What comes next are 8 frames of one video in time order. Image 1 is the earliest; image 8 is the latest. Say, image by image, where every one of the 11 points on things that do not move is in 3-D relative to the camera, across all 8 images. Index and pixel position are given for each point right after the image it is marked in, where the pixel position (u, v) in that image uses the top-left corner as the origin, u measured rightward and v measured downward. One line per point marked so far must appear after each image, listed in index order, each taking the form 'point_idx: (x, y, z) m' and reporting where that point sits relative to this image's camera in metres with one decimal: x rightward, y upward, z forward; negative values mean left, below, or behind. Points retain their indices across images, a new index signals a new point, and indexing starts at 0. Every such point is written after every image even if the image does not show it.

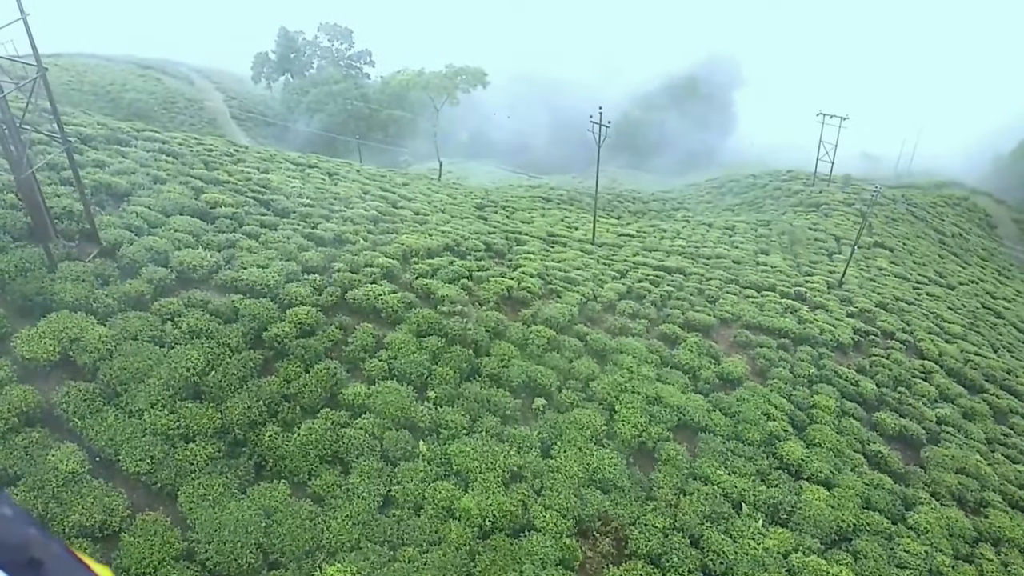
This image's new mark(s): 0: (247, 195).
0: (-6.8, +2.3, +21.0) m
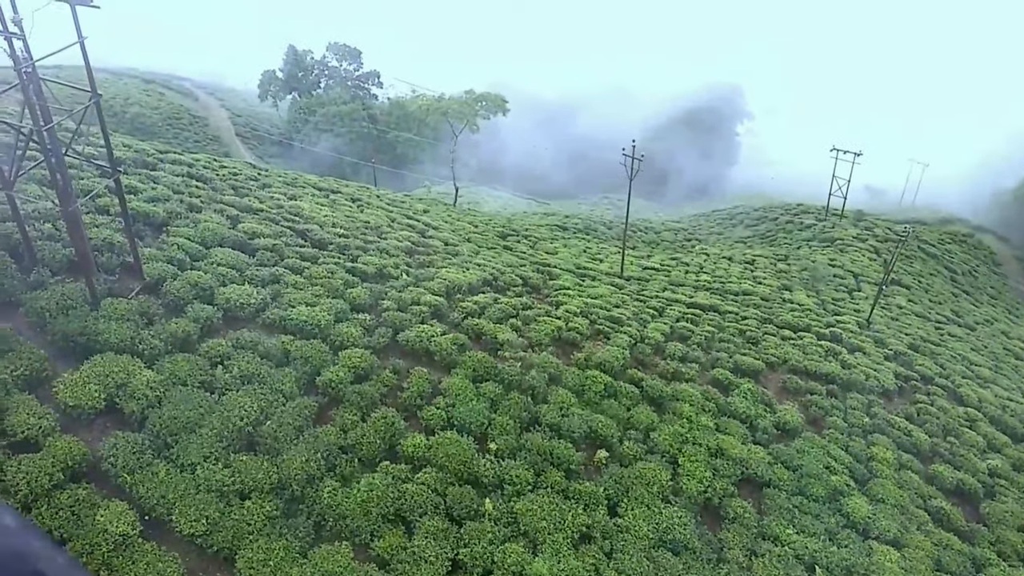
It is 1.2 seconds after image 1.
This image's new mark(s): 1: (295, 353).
0: (-5.7, +1.4, +20.2) m
1: (-3.9, -1.2, +13.9) m
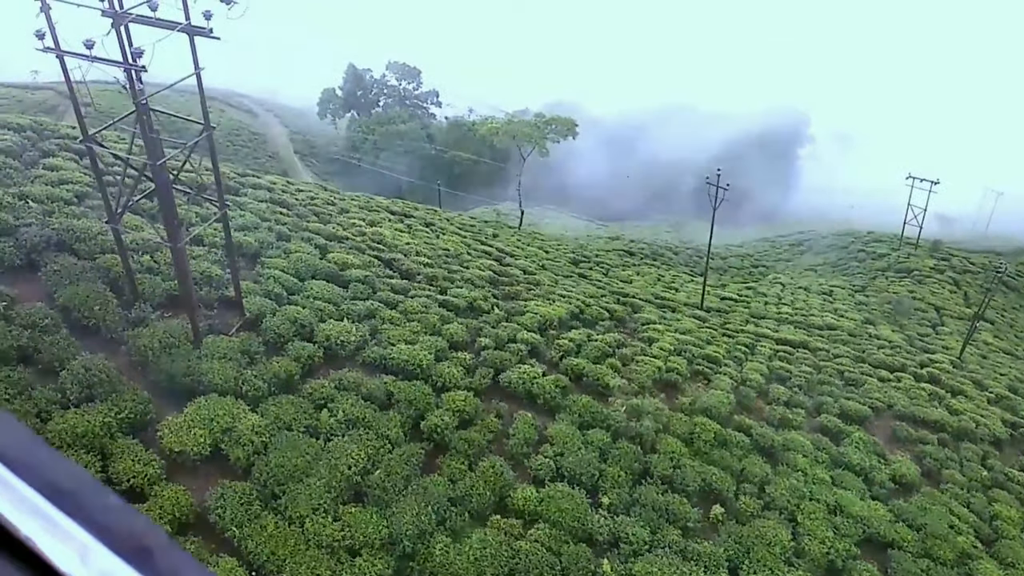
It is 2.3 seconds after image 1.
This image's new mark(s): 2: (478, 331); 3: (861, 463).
0: (-3.4, +0.7, +19.7) m
1: (-1.9, -1.9, +13.3) m
2: (-0.7, -0.9, +16.4) m
3: (+7.3, -3.6, +15.9) m
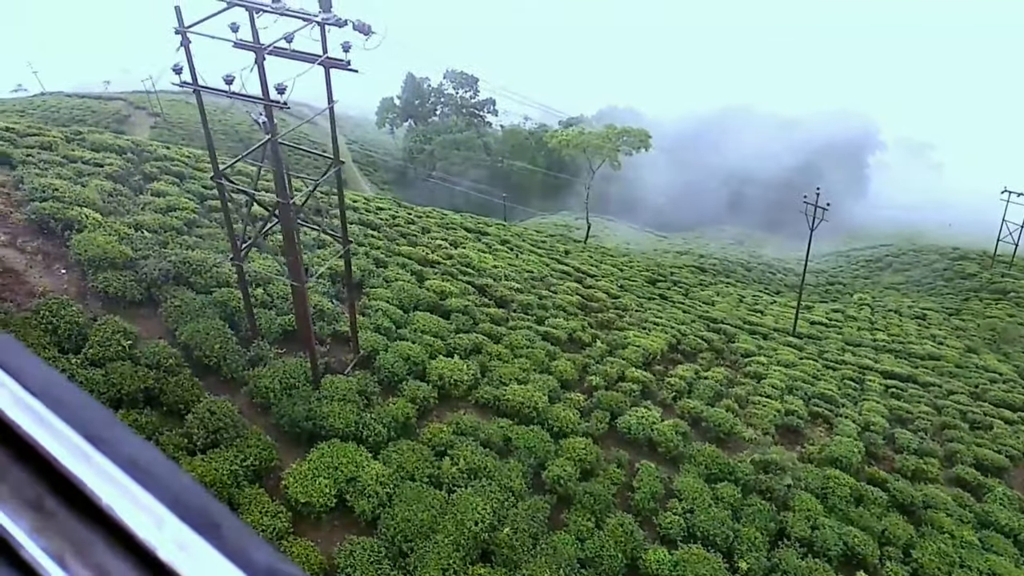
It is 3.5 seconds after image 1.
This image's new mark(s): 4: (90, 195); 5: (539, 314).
0: (-1.0, 0.0, +19.0) m
1: (+0.1, -2.5, +12.5) m
2: (+1.5, -1.6, +15.6) m
3: (+9.4, -4.5, +14.7) m
4: (-7.8, +1.7, +14.3) m
5: (+0.7, -0.6, +18.8) m
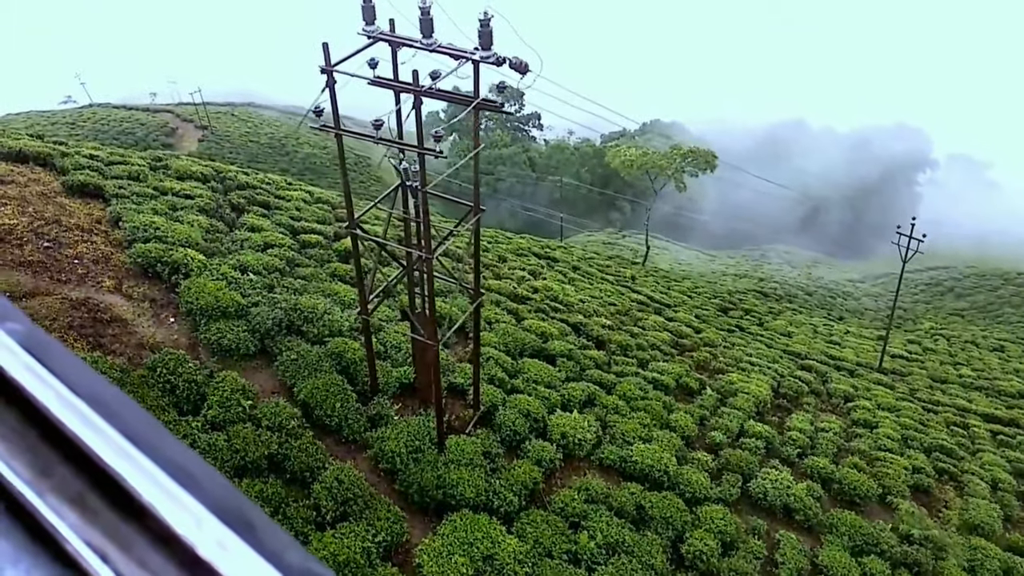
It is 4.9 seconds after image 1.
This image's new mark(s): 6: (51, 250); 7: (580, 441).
0: (+1.3, -0.9, +18.1) m
1: (+2.1, -3.4, +11.6) m
2: (+3.7, -2.5, +14.6) m
3: (+11.5, -5.5, +13.4) m
4: (-5.7, +1.0, +13.7) m
5: (+2.9, -1.6, +17.9) m
6: (-7.3, +0.6, +12.2) m
7: (+1.1, -2.5, +12.5) m
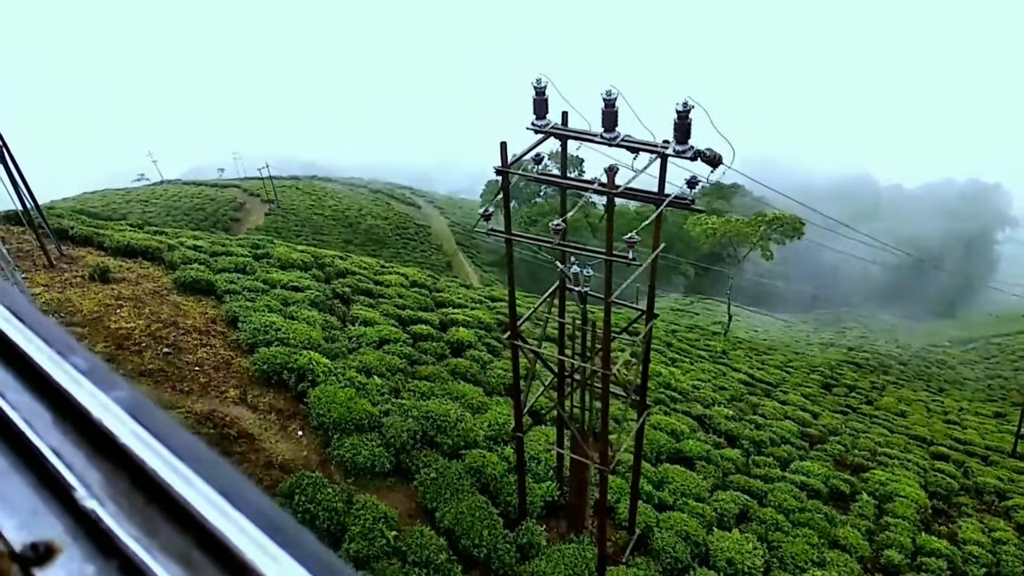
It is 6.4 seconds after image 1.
0: (+4.0, -2.9, +16.6) m
1: (+4.4, -4.8, +9.8) m
2: (+6.1, -4.2, +12.9) m
3: (+13.9, -6.9, +10.9) m
4: (-3.3, -0.8, +12.8) m
5: (+5.6, -3.5, +16.2) m
6: (-5.1, -1.0, +11.5) m
7: (+3.4, -4.0, +10.9) m
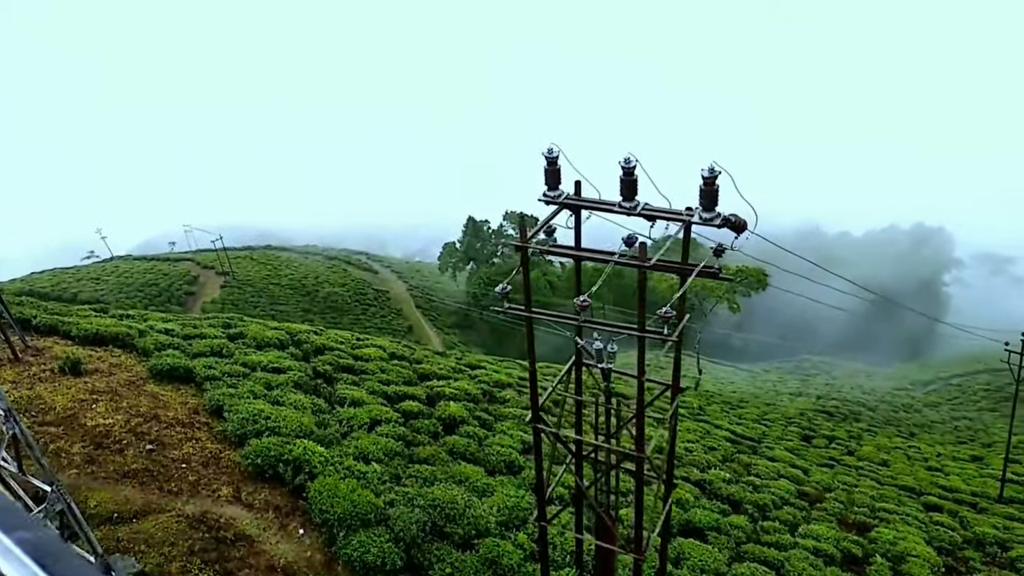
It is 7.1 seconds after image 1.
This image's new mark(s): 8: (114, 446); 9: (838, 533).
0: (+3.9, -4.2, +16.1) m
1: (+4.7, -5.5, +9.2) m
2: (+6.3, -5.1, +12.4) m
3: (+14.2, -7.3, +10.7) m
4: (-3.3, -2.1, +12.1) m
5: (+5.5, -4.7, +15.7) m
6: (-4.9, -2.3, +10.6) m
7: (+3.7, -4.8, +10.3) m
8: (-5.5, -2.2, +10.5) m
9: (+6.6, -4.9, +15.3) m
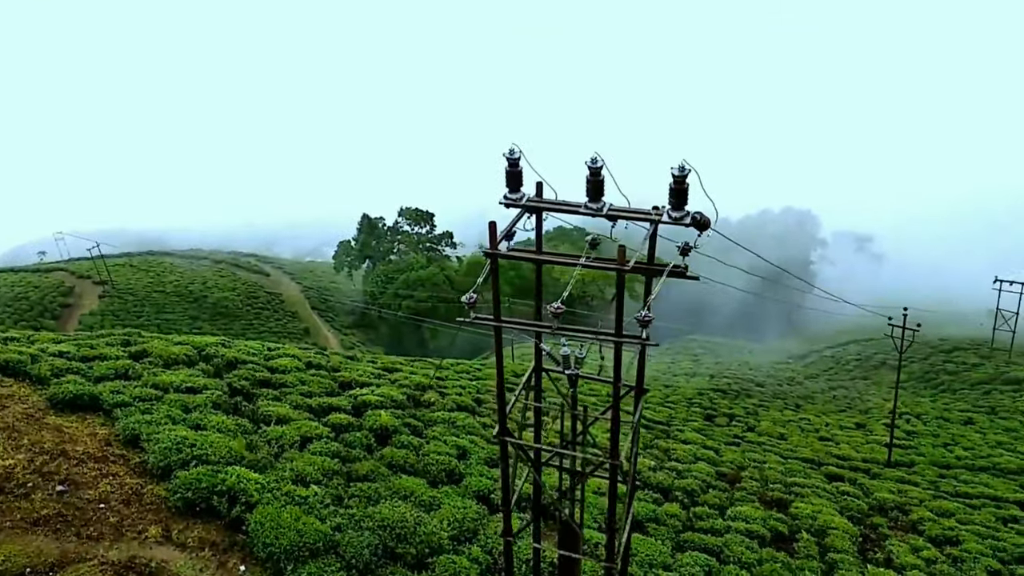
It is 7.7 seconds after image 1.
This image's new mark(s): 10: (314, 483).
0: (+2.5, -4.1, +16.2) m
1: (+4.4, -5.4, +9.6) m
2: (+5.4, -4.9, +12.9) m
3: (+13.6, -6.8, +12.3) m
4: (-4.1, -2.3, +11.2) m
5: (+4.2, -4.5, +16.1) m
6: (-5.5, -2.6, +9.5) m
7: (+3.1, -4.8, +10.5) m
8: (-6.1, -2.5, +9.4) m
9: (+5.4, -4.7, +15.8) m
10: (-2.8, -2.8, +11.0) m
